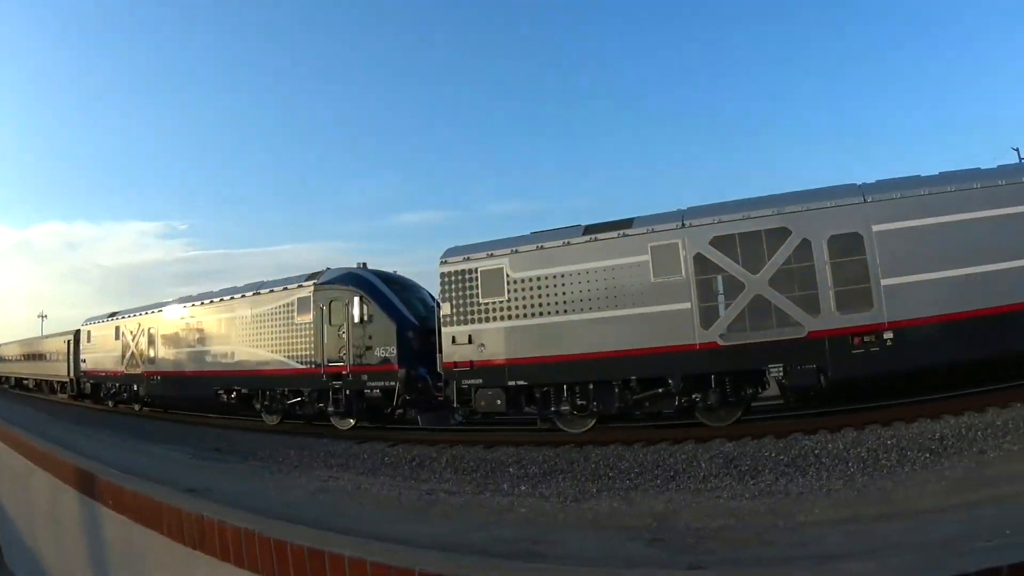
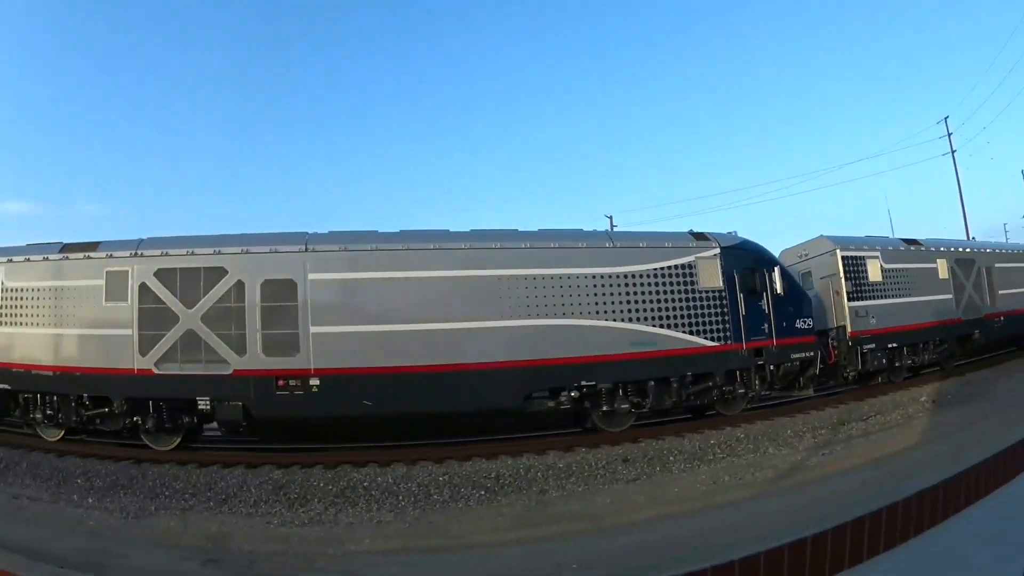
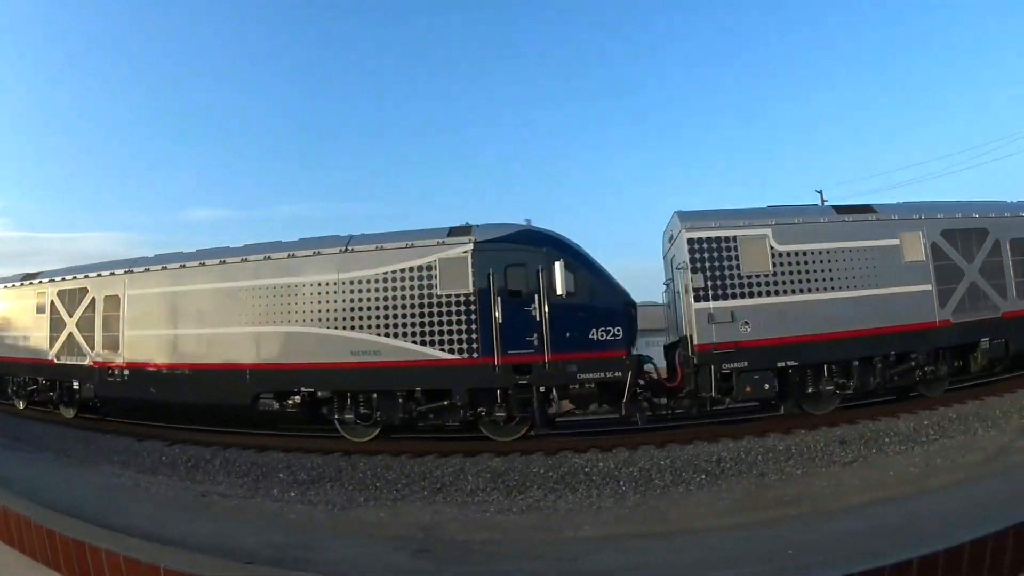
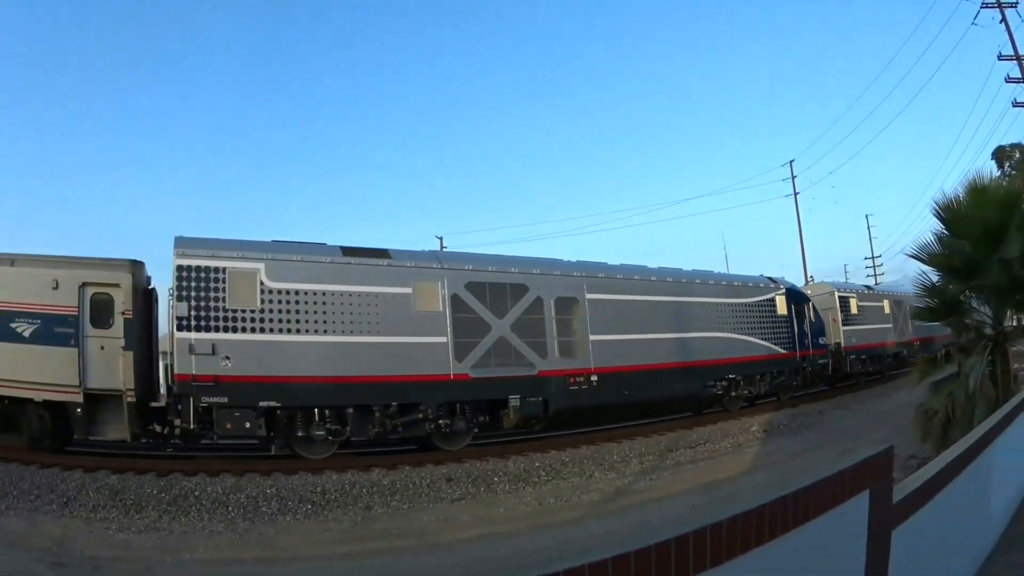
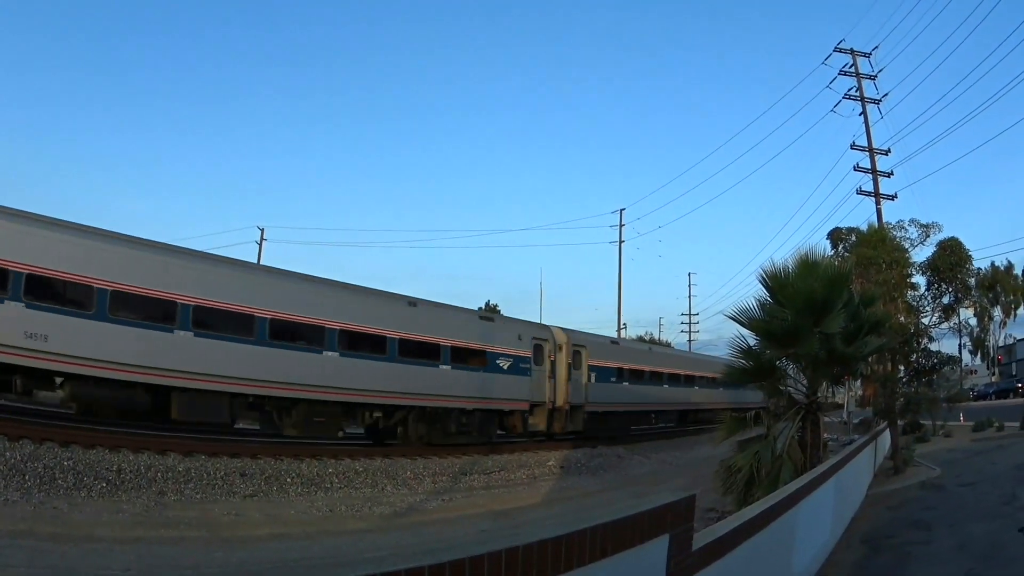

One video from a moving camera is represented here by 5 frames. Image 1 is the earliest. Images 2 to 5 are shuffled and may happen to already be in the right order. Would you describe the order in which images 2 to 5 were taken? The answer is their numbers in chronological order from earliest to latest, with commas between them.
3, 2, 4, 5
